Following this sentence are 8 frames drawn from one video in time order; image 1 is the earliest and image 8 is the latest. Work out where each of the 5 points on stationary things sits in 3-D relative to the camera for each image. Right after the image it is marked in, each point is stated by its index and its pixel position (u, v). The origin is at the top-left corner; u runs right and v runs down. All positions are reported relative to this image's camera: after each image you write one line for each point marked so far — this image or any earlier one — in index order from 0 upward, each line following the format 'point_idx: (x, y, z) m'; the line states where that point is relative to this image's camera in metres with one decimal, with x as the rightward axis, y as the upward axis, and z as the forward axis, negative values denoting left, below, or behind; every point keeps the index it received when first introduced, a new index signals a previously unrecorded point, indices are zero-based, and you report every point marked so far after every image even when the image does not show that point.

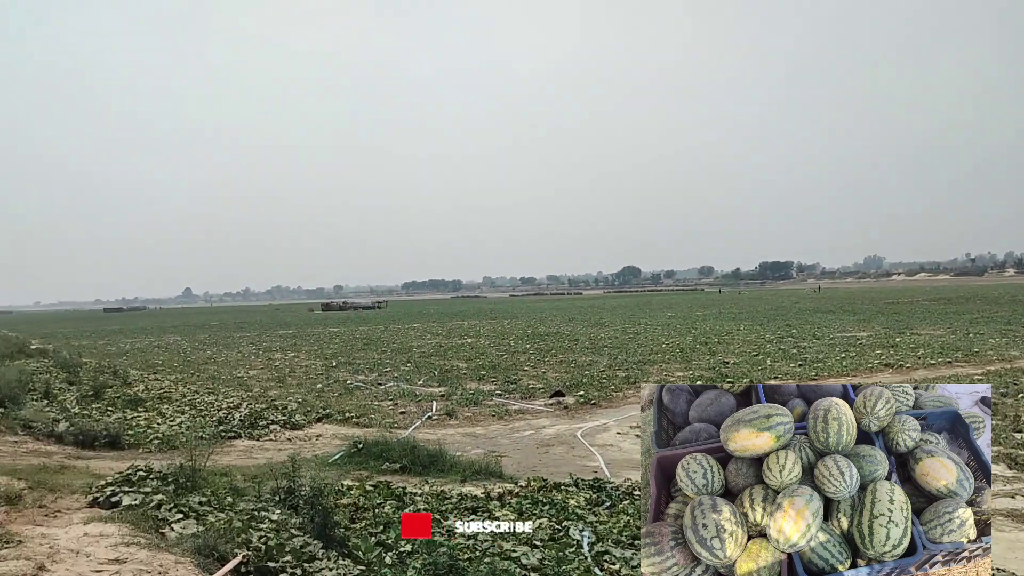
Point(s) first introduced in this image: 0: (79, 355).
0: (-8.6, -1.7, +13.3) m
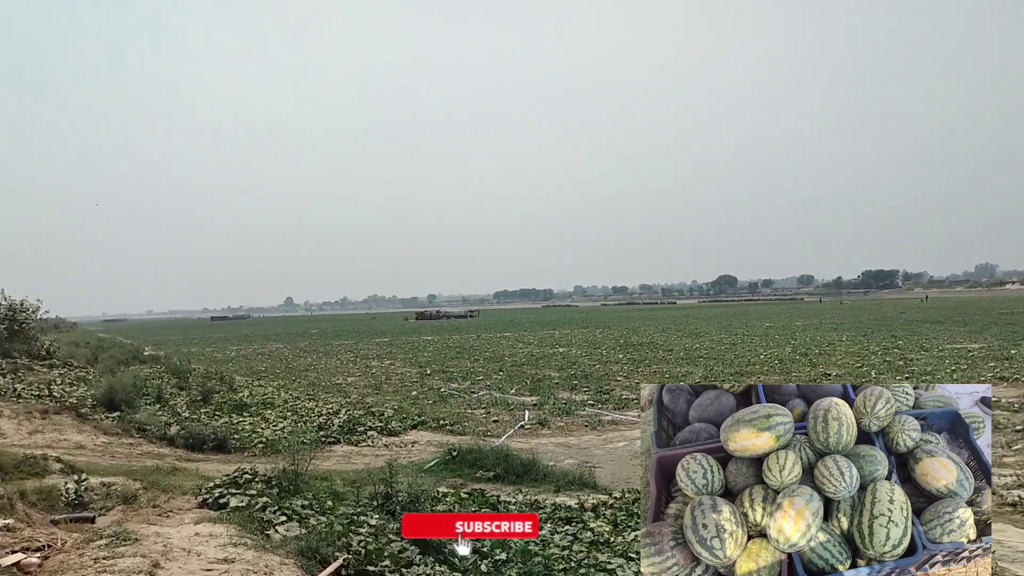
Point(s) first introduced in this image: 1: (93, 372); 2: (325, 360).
0: (-7.0, -1.7, +13.8) m
1: (-8.5, -1.7, +12.8) m
2: (-4.7, -2.1, +17.4) m
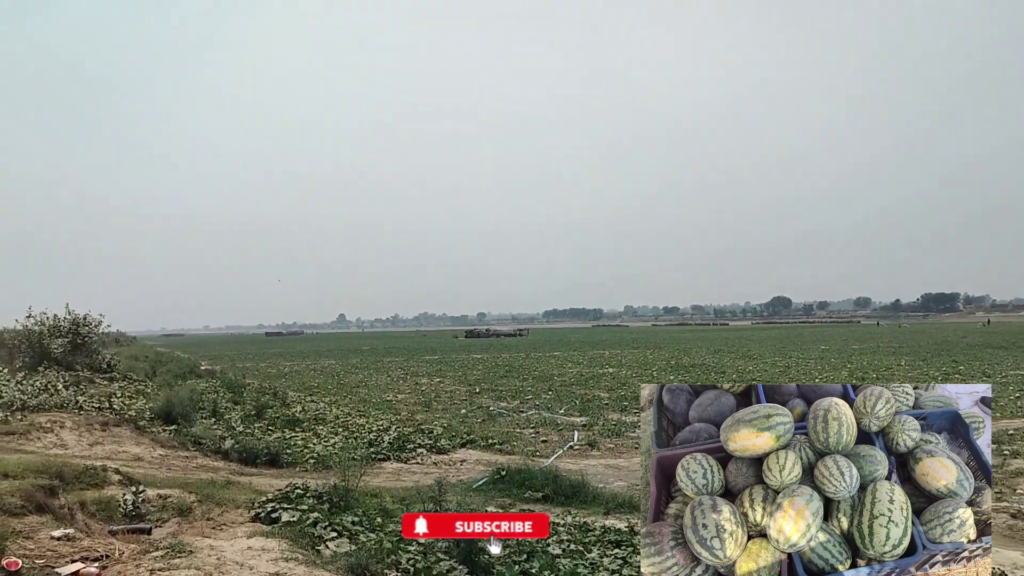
0: (-6.1, -2.0, +14.0) m
1: (-7.7, -2.0, +13.1) m
2: (-3.7, -2.4, +17.5) m
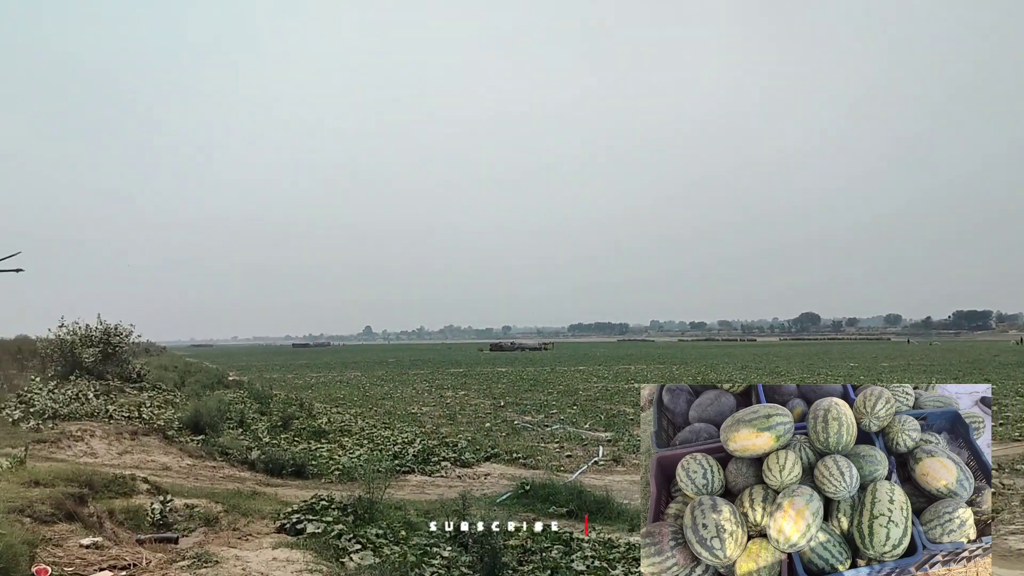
0: (-5.7, -2.2, +14.1) m
1: (-7.3, -2.2, +13.2) m
2: (-3.2, -2.7, +17.6) m
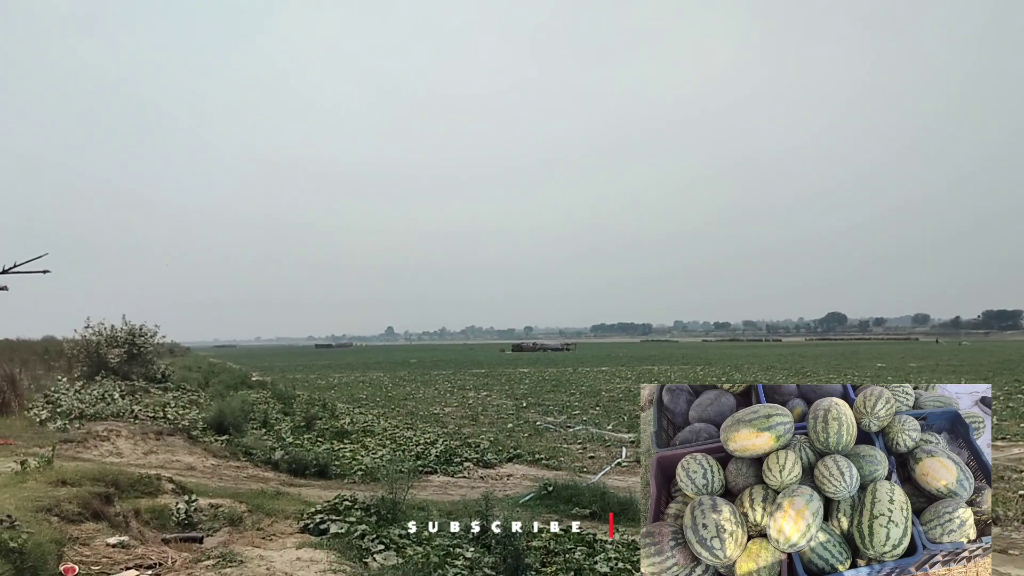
0: (-5.3, -2.2, +14.2) m
1: (-6.9, -2.2, +13.3) m
2: (-2.7, -2.7, +17.6) m
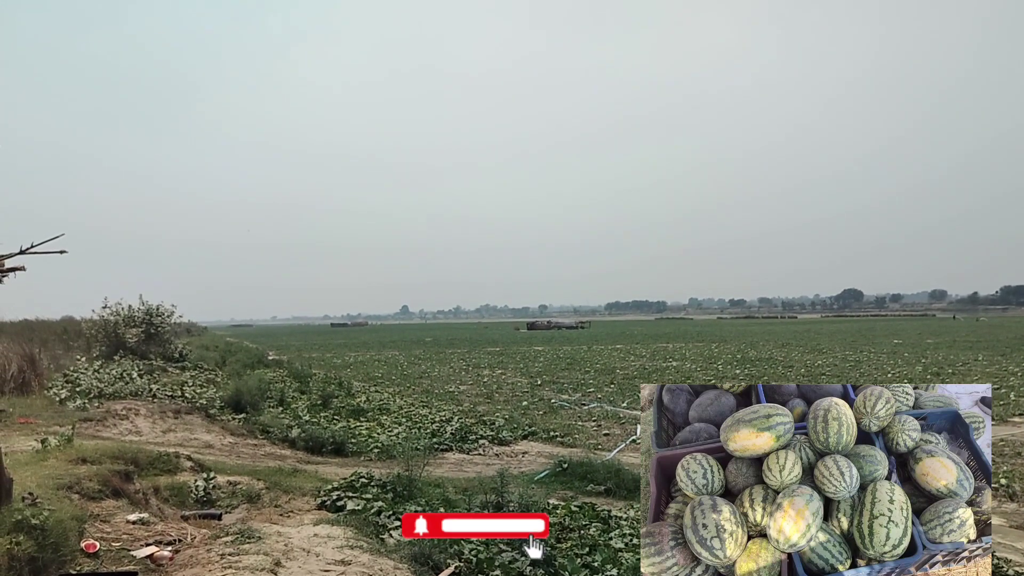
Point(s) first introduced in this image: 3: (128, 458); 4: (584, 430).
0: (-5.0, -1.9, +14.3) m
1: (-6.6, -1.9, +13.4) m
2: (-2.4, -2.3, +17.7) m
3: (-5.2, -2.3, +8.3) m
4: (+1.1, -2.3, +9.8) m
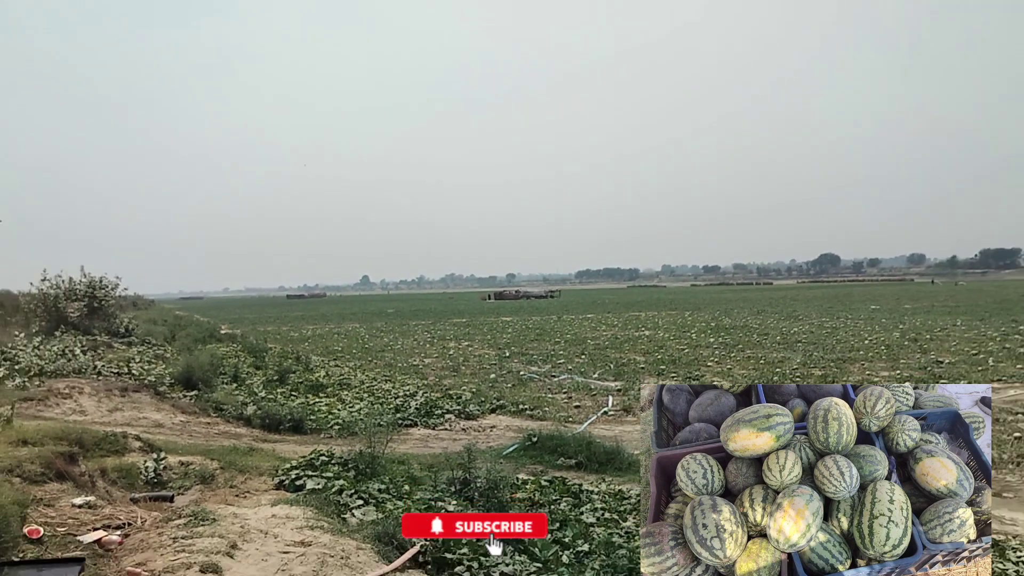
0: (-5.6, -1.4, +13.8) m
1: (-7.2, -1.4, +12.9) m
2: (-3.1, -1.7, +17.3) m
3: (-5.6, -1.9, +7.8) m
4: (+0.6, -1.8, +9.6) m
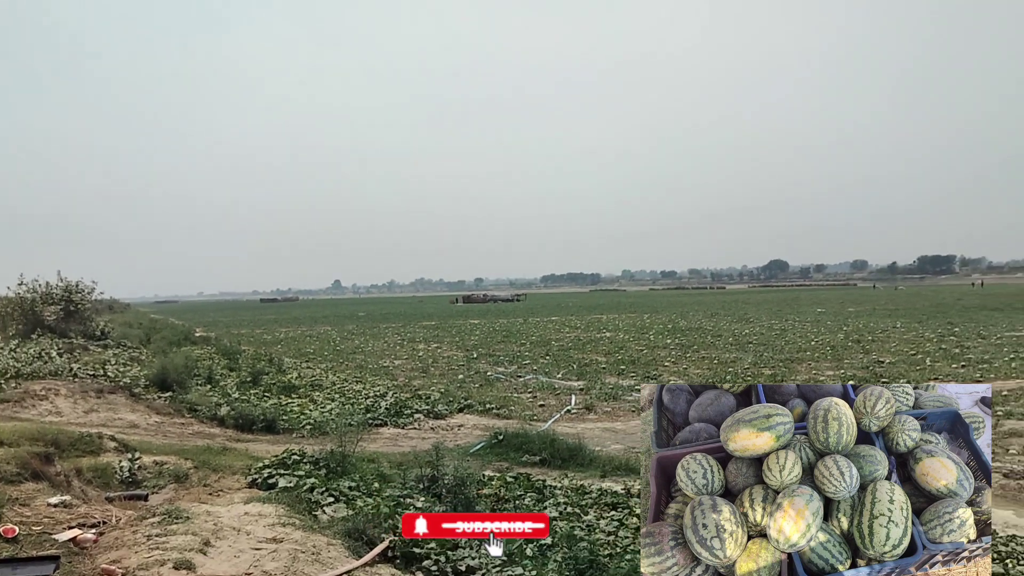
0: (-6.2, -1.5, +14.0) m
1: (-7.8, -1.5, +13.0) m
2: (-3.8, -1.8, +17.5) m
3: (-6.0, -2.0, +8.0) m
4: (+0.1, -1.9, +9.9) m
